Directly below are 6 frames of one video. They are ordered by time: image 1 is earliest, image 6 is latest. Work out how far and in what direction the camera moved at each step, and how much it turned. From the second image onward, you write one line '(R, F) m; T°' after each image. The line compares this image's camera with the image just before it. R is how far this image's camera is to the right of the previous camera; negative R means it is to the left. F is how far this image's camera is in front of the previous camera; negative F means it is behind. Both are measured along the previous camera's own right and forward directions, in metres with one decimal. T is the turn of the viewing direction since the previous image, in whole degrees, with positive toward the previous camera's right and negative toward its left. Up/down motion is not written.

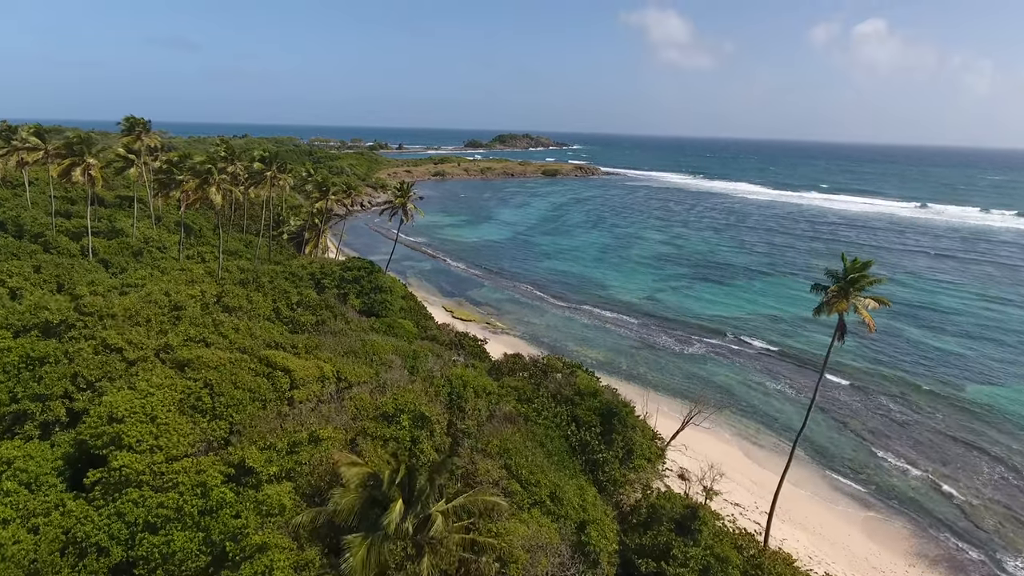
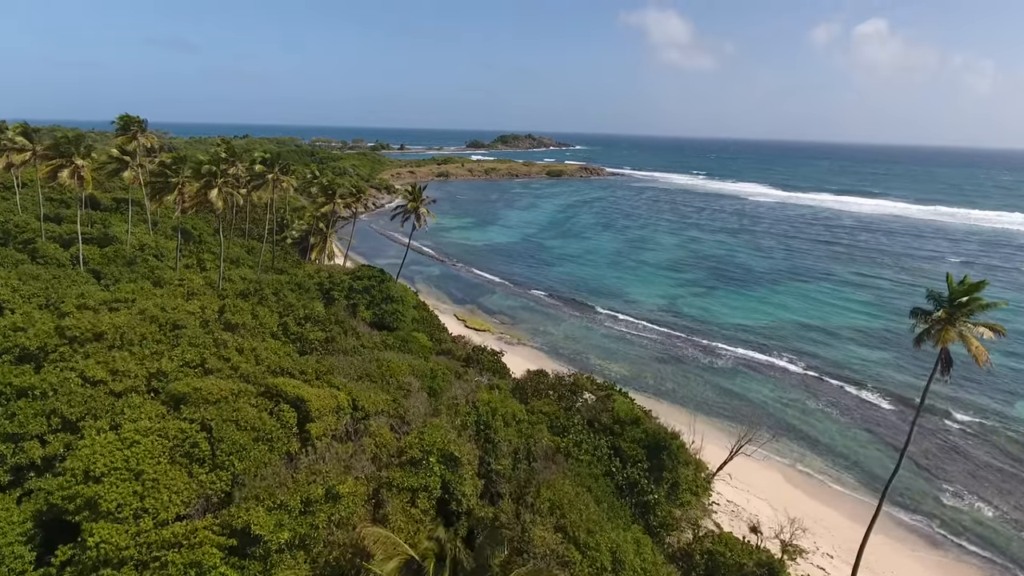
(-1.4, +2.5) m; 0°
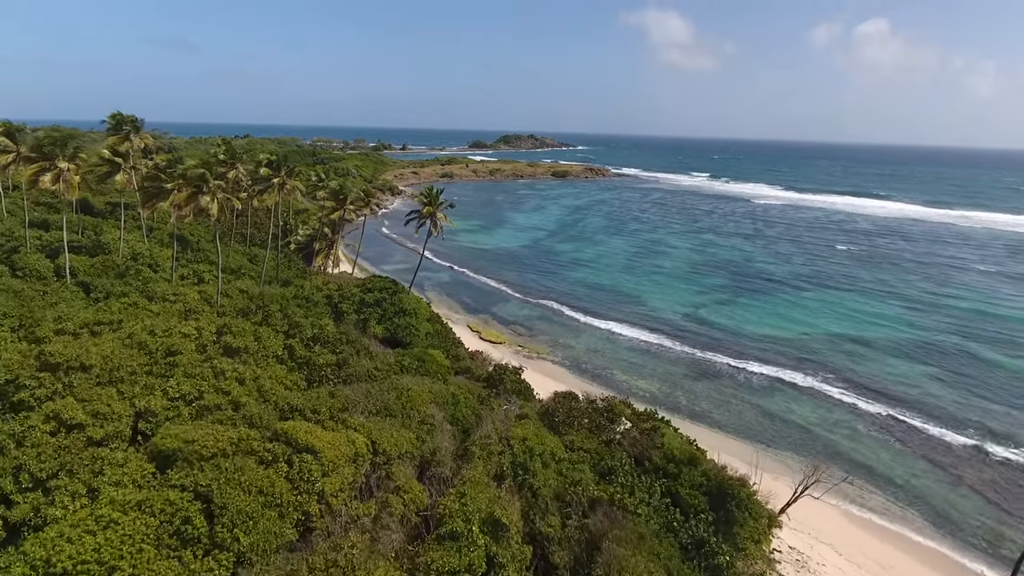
(-1.5, +2.7) m; 0°
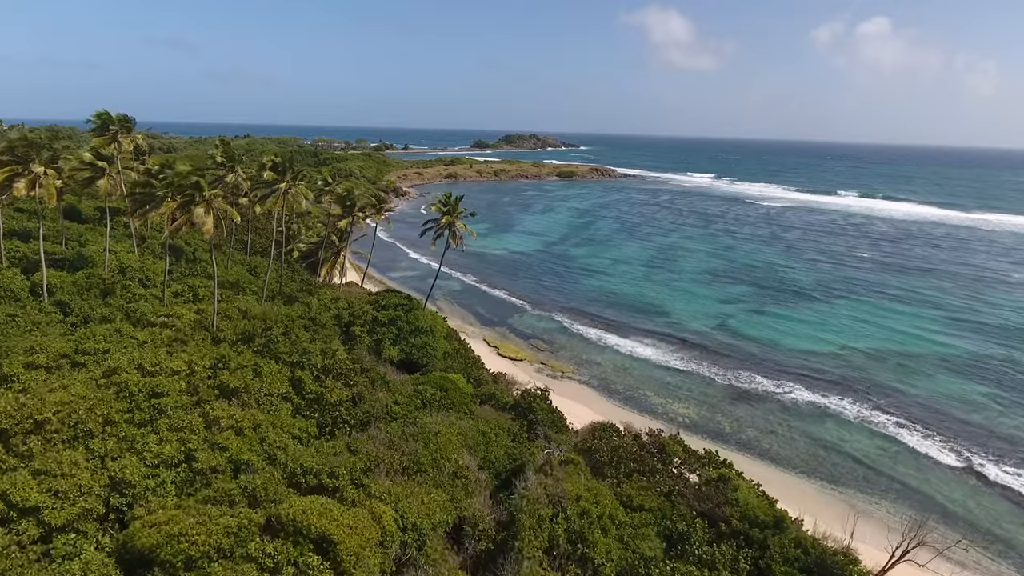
(-1.6, +3.2) m; 0°
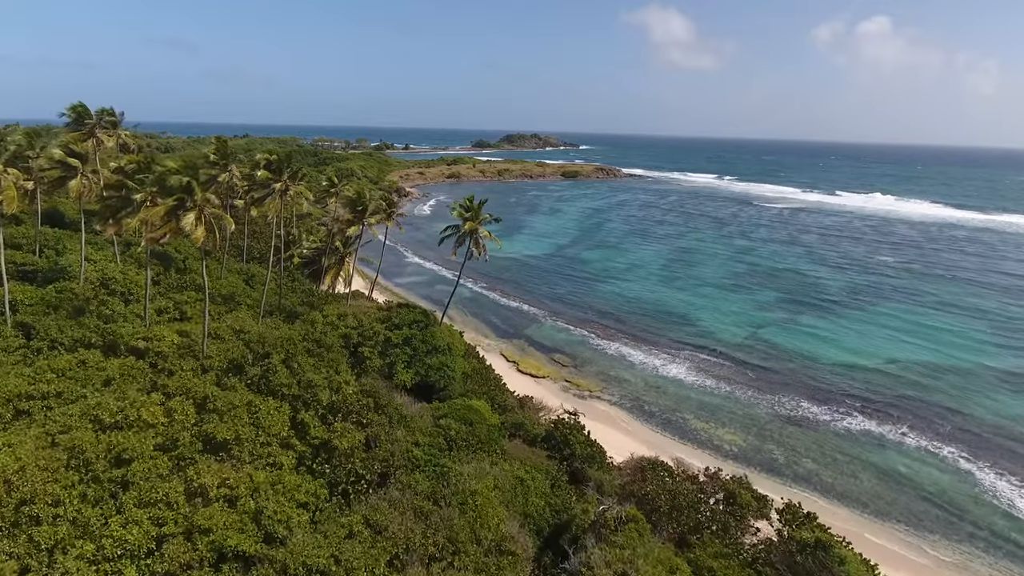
(-1.5, +3.5) m; 0°
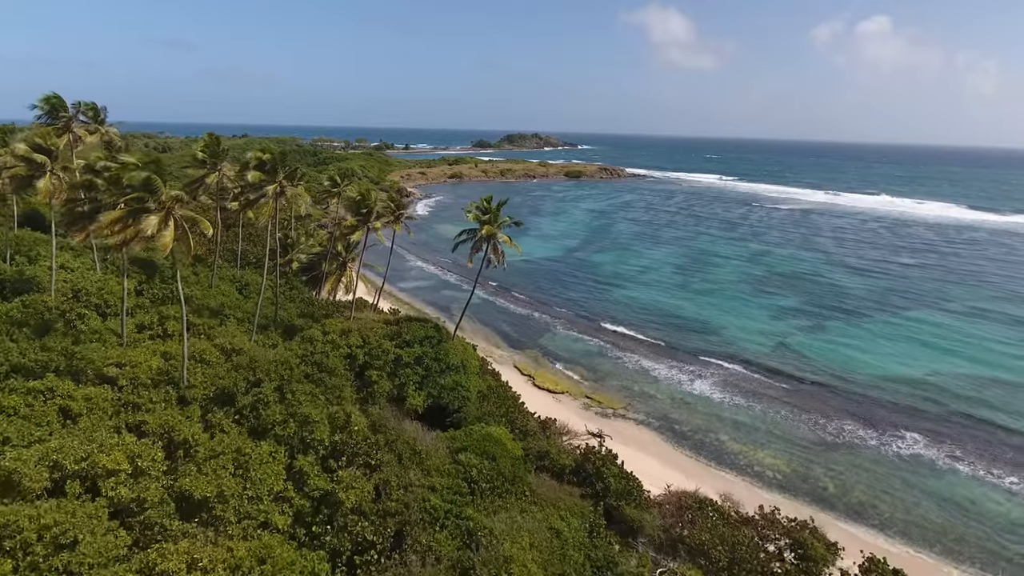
(-1.1, +2.8) m; 0°
